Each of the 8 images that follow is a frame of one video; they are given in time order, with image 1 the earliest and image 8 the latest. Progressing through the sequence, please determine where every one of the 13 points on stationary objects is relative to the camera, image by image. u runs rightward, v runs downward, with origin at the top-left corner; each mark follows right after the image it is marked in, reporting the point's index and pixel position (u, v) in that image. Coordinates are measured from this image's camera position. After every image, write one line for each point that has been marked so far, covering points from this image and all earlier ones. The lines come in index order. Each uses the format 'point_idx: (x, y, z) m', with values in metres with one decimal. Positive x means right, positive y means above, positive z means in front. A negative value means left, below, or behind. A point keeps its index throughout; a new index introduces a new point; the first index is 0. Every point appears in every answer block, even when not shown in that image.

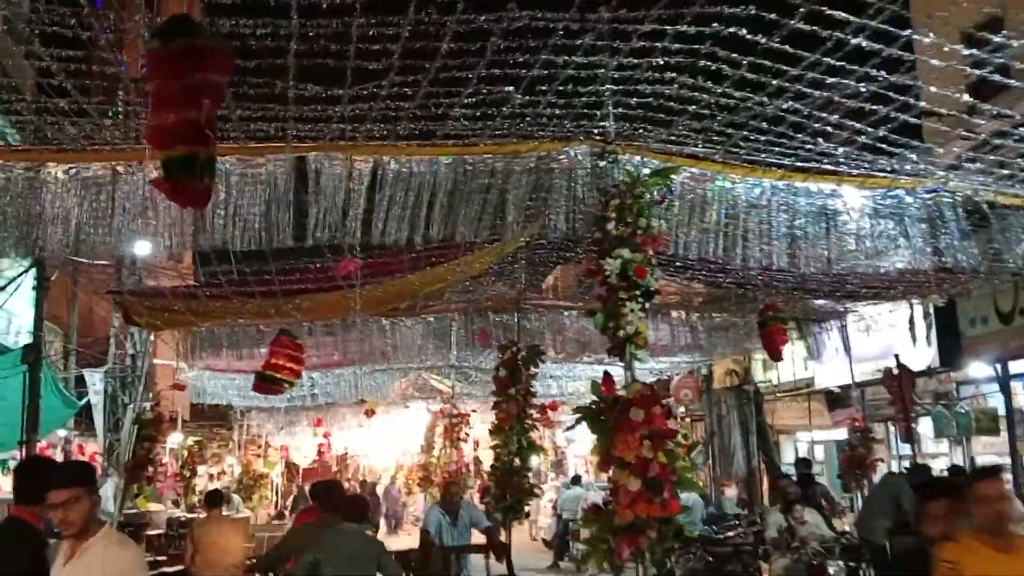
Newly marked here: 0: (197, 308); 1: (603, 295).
0: (-2.4, -0.2, +7.4) m
1: (+0.5, 0.0, +5.0) m
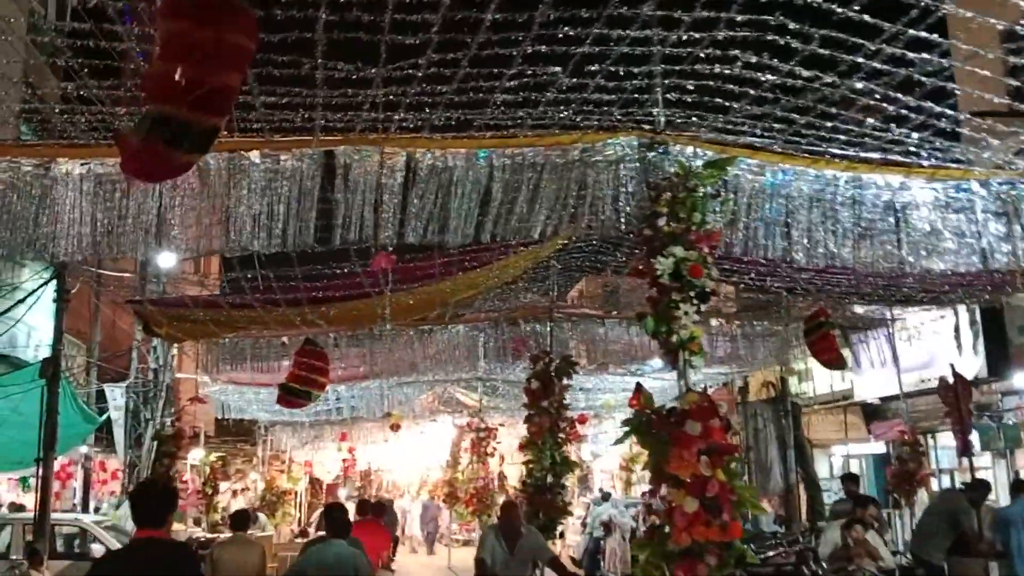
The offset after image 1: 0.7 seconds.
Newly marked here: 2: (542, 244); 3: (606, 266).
0: (-2.1, -0.2, +7.0) m
1: (+0.7, 0.0, +4.6) m
2: (+0.2, +0.3, +6.5) m
3: (+0.7, +0.2, +7.5) m
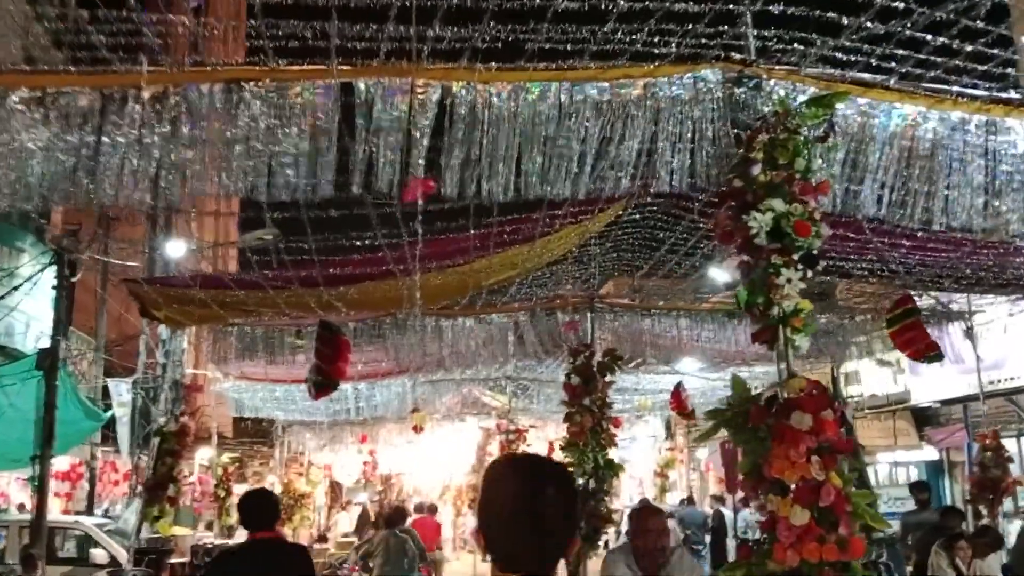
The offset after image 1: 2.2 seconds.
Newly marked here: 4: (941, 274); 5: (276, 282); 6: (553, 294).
0: (-1.9, -0.1, +6.2) m
1: (+0.9, +0.1, +3.7) m
2: (+0.5, +0.4, +5.7) m
3: (+1.0, +0.3, +6.6) m
4: (+2.8, +0.1, +6.2) m
5: (-1.5, 0.0, +6.1) m
6: (+0.4, -0.1, +8.3) m
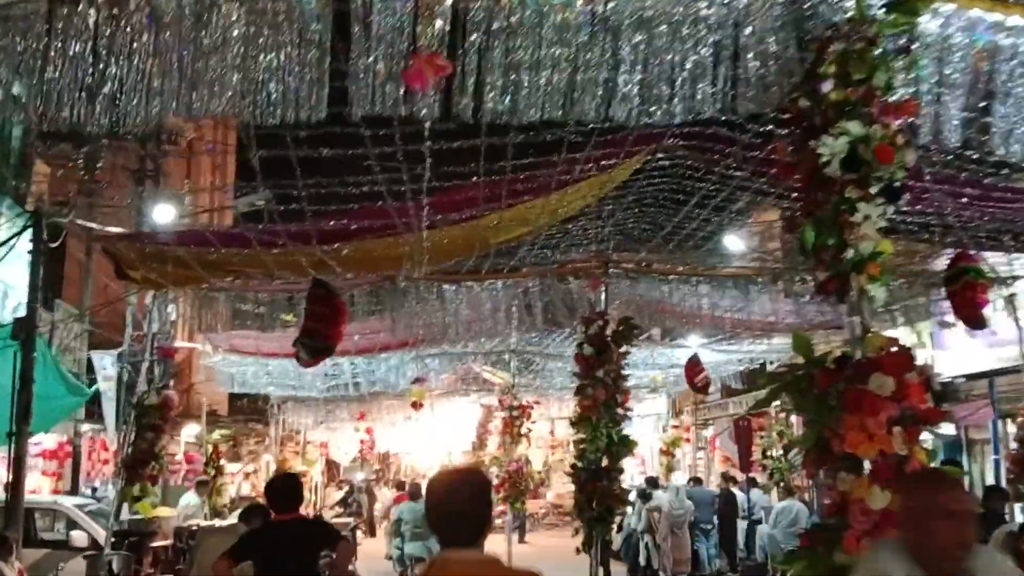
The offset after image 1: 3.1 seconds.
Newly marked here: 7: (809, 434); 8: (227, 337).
0: (-1.8, +0.2, +5.6) m
1: (+1.0, +0.3, +3.1) m
2: (+0.6, +0.7, +5.1) m
3: (+1.1, +0.5, +6.0) m
4: (+2.8, +0.3, +5.6) m
5: (-1.4, +0.3, +5.5) m
6: (+0.4, +0.2, +7.8) m
7: (+0.9, -0.5, +3.0) m
8: (-2.7, -0.5, +9.1) m
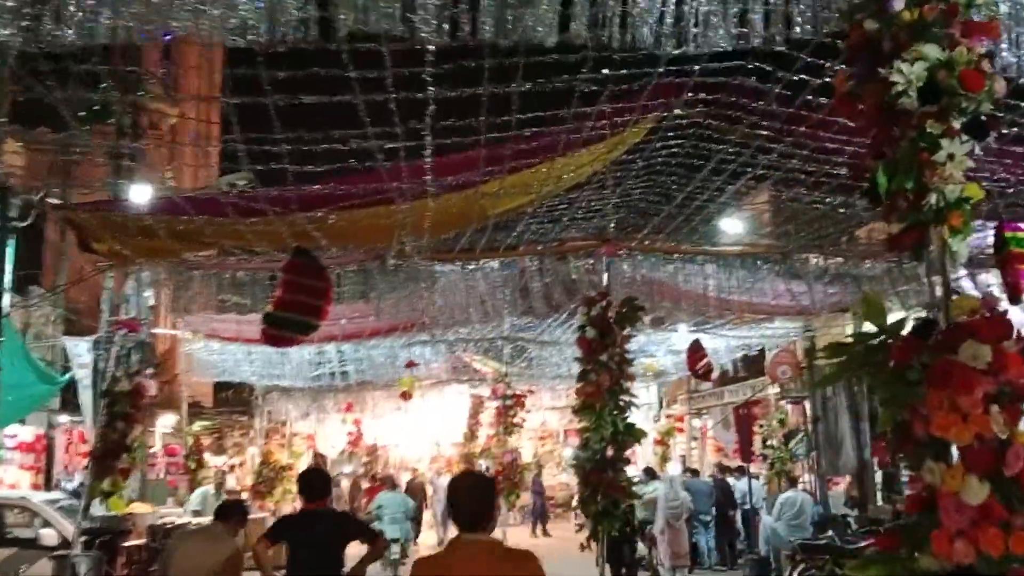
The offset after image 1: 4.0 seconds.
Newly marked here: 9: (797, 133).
0: (-1.8, +0.3, +5.1) m
1: (+1.0, +0.4, +2.7) m
2: (+0.6, +0.8, +4.6) m
3: (+1.1, +0.7, +5.6) m
4: (+2.9, +0.5, +5.2) m
5: (-1.4, +0.4, +5.0) m
6: (+0.4, +0.4, +7.3) m
7: (+1.0, -0.3, +2.5) m
8: (-2.8, -0.3, +8.6) m
9: (+1.4, +0.8, +4.7) m
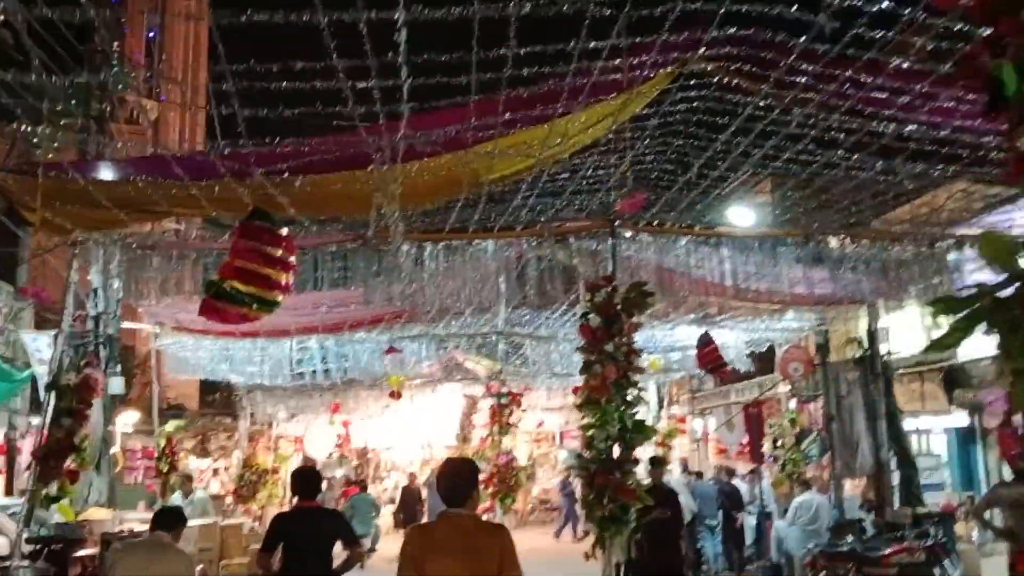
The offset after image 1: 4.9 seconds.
0: (-1.8, +0.4, +4.4) m
1: (+1.0, +0.6, +2.0) m
2: (+0.6, +0.9, +3.9) m
3: (+1.1, +0.8, +4.9) m
4: (+2.8, +0.6, +4.5) m
5: (-1.4, +0.5, +4.3) m
6: (+0.4, +0.5, +6.6) m
7: (+1.0, -0.2, +1.9) m
8: (-2.8, -0.2, +7.9) m
9: (+1.4, +0.9, +4.1) m
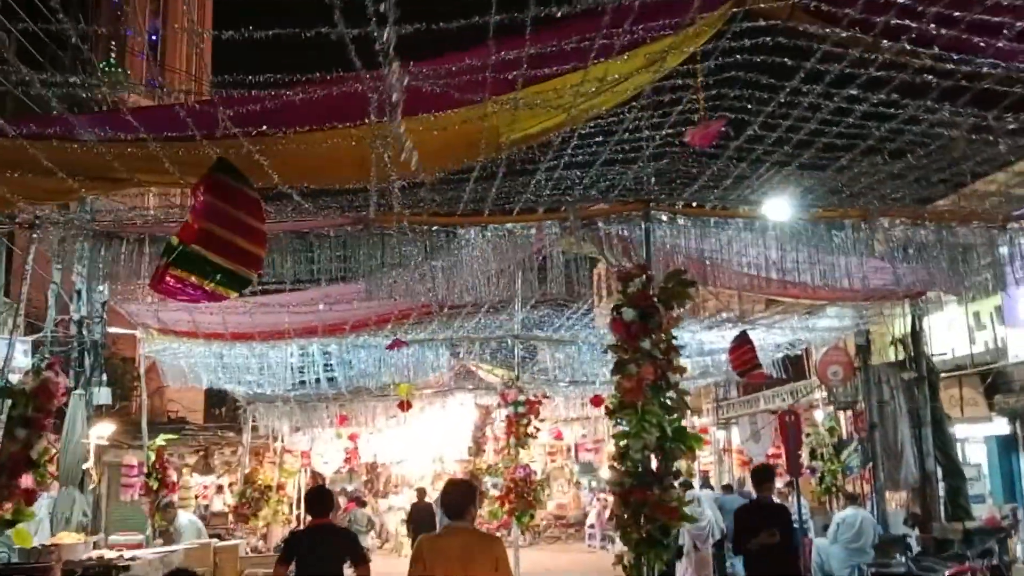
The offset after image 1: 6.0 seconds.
0: (-1.7, +0.5, +3.7) m
1: (+1.1, +0.7, +1.2) m
2: (+0.7, +1.0, +3.2) m
3: (+1.2, +0.9, +4.1) m
4: (+2.9, +0.7, +3.7) m
5: (-1.3, +0.6, +3.5) m
6: (+0.5, +0.6, +5.8) m
7: (+1.1, -0.1, +1.1) m
8: (-2.7, -0.2, +7.2) m
9: (+1.5, +1.0, +3.3) m
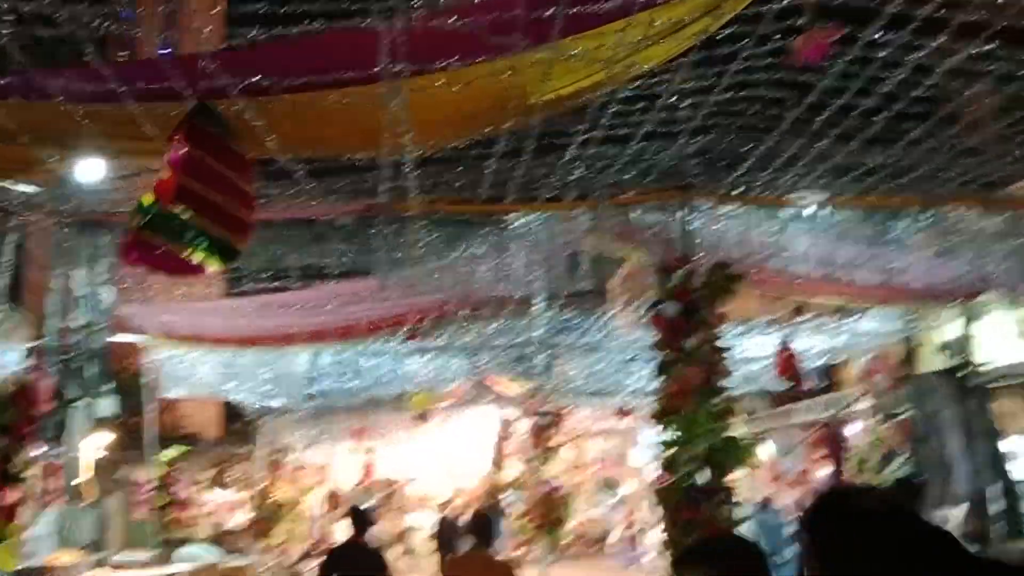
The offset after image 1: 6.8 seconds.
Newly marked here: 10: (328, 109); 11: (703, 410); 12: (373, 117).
0: (-1.6, +0.6, +3.2) m
1: (+1.2, +0.8, +0.7) m
2: (+0.8, +1.1, +2.6) m
3: (+1.3, +1.0, +3.6) m
4: (+3.1, +0.8, +3.1) m
5: (-1.2, +0.7, +3.0) m
6: (+0.7, +0.6, +5.3) m
7: (+1.2, +0.1, +0.5) m
8: (-2.5, -0.2, +6.7) m
9: (+1.6, +1.1, +2.7) m
10: (-0.6, +0.6, +3.3) m
11: (+1.0, -0.6, +4.9) m
12: (-0.5, +0.6, +3.4) m
